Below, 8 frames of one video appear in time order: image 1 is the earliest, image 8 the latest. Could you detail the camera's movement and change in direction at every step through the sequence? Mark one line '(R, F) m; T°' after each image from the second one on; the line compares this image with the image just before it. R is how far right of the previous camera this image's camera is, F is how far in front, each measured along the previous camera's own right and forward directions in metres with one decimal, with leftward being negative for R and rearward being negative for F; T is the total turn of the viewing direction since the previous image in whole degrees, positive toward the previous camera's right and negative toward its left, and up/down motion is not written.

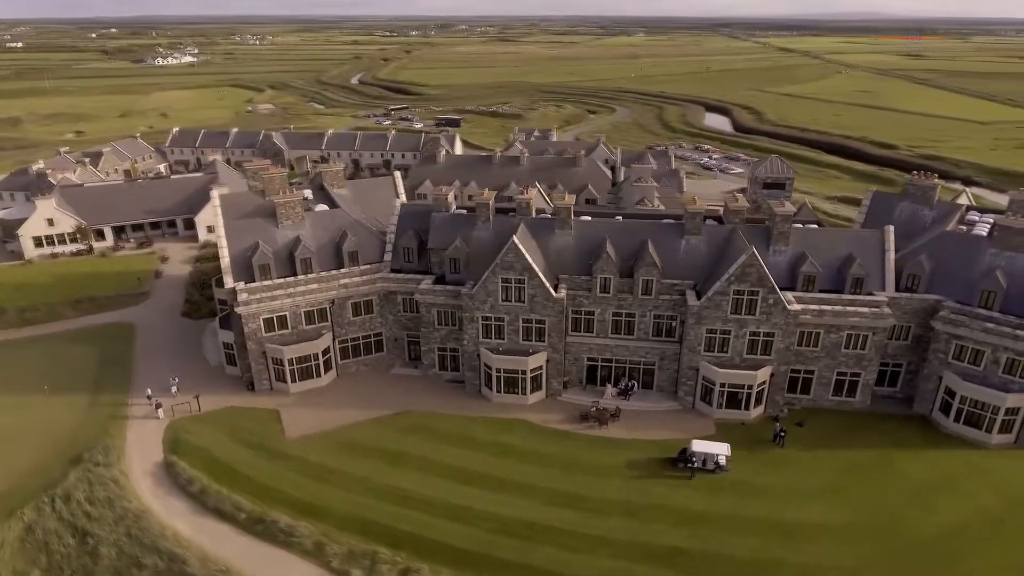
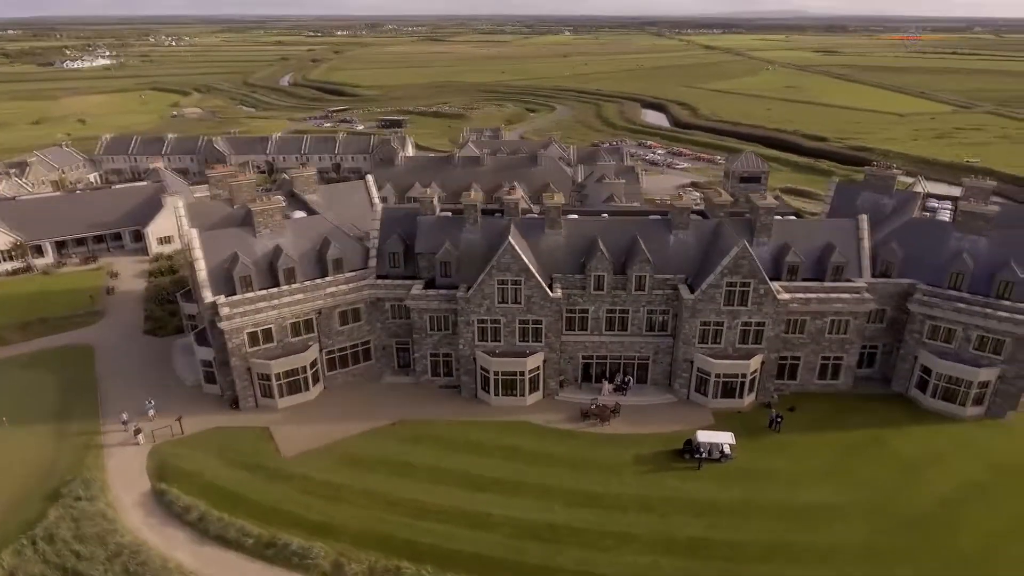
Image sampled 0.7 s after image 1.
(-3.8, +0.5) m; +6°
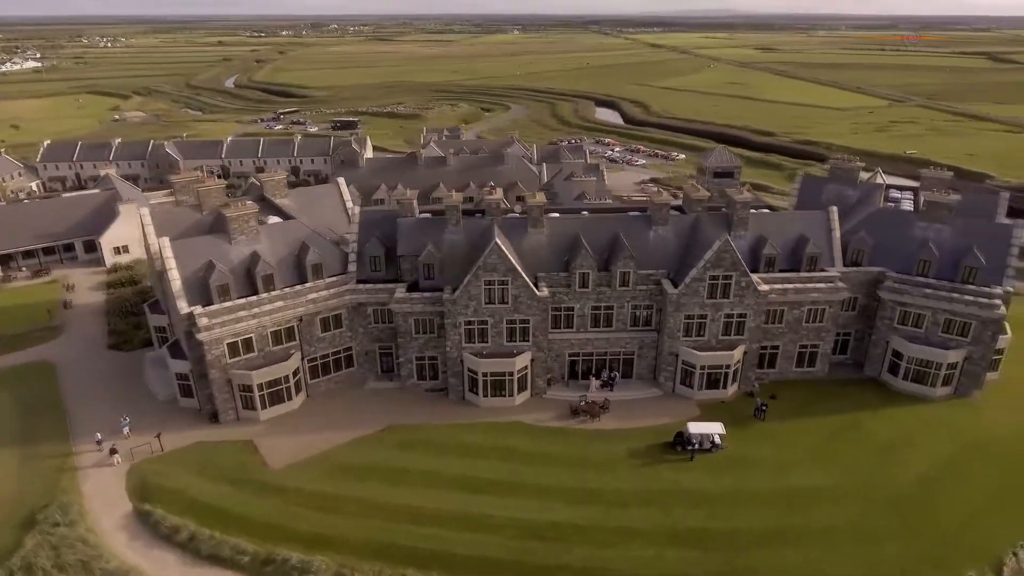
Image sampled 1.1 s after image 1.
(-2.1, +0.2) m; +4°
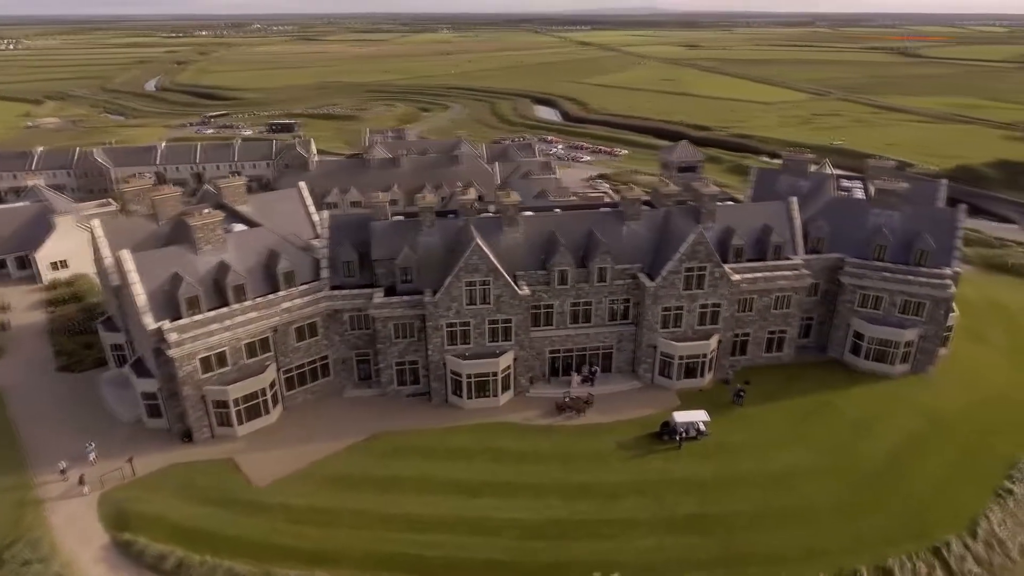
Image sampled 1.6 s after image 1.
(-2.8, +0.2) m; +5°
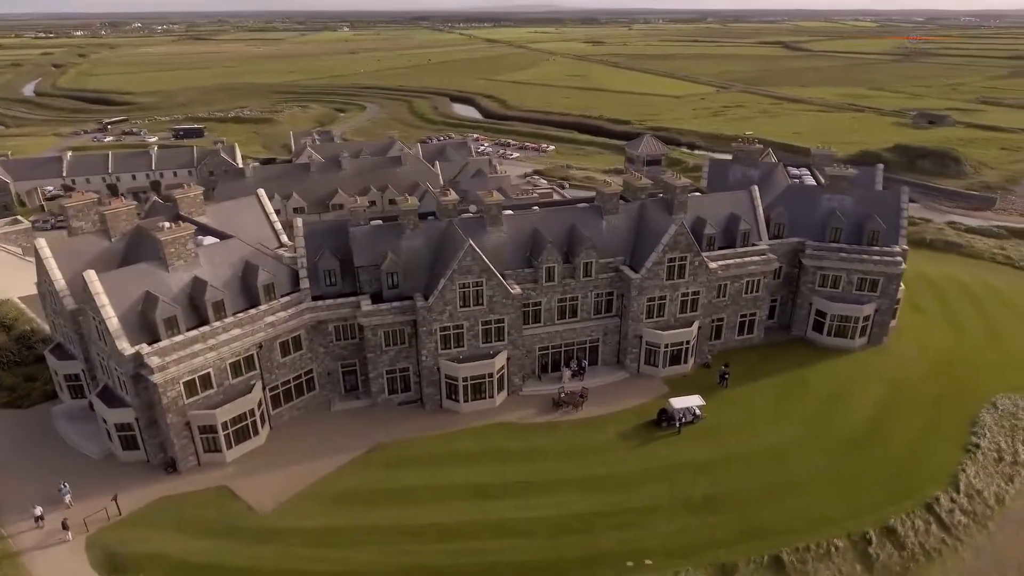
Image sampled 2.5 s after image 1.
(-5.0, +0.5) m; +8°
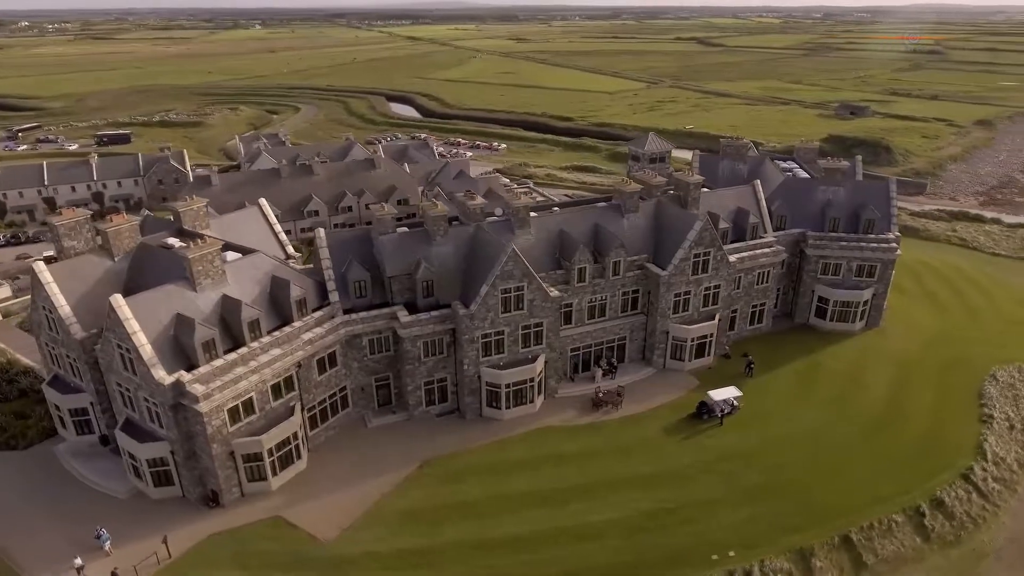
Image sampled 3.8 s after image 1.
(-7.1, +0.9) m; +7°
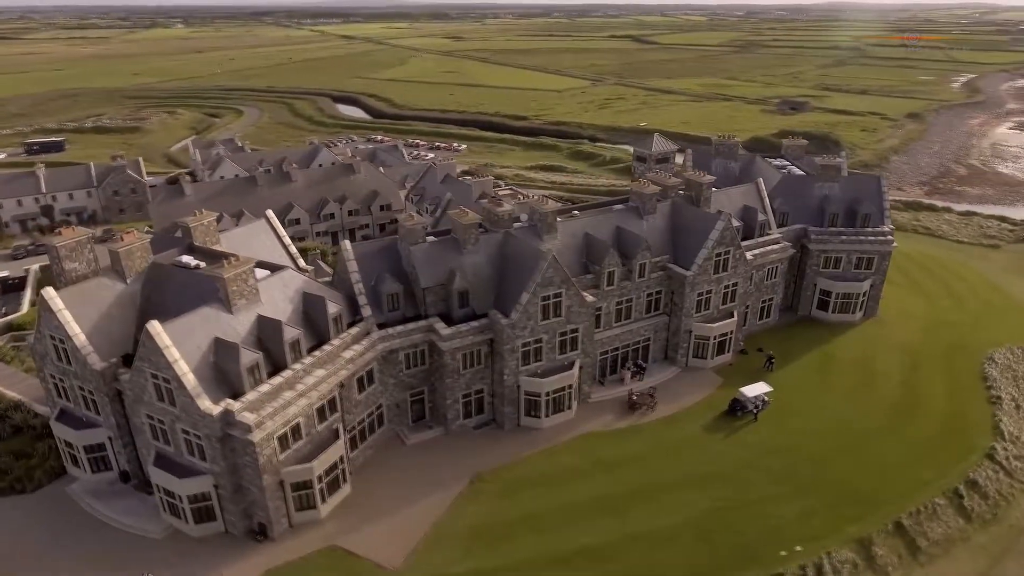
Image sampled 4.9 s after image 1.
(-6.0, +0.9) m; +6°
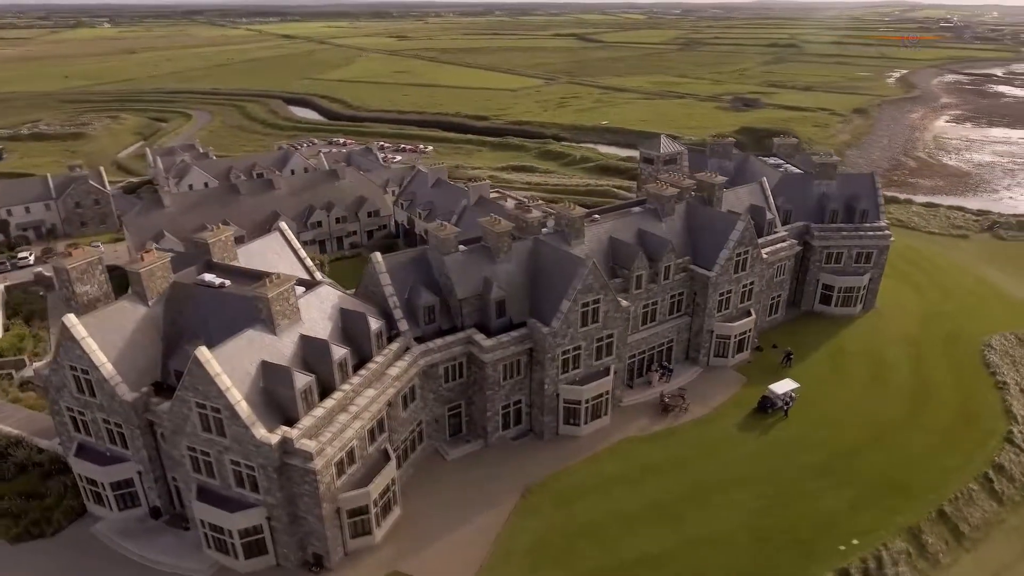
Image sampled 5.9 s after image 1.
(-5.4, +0.9) m; +5°
